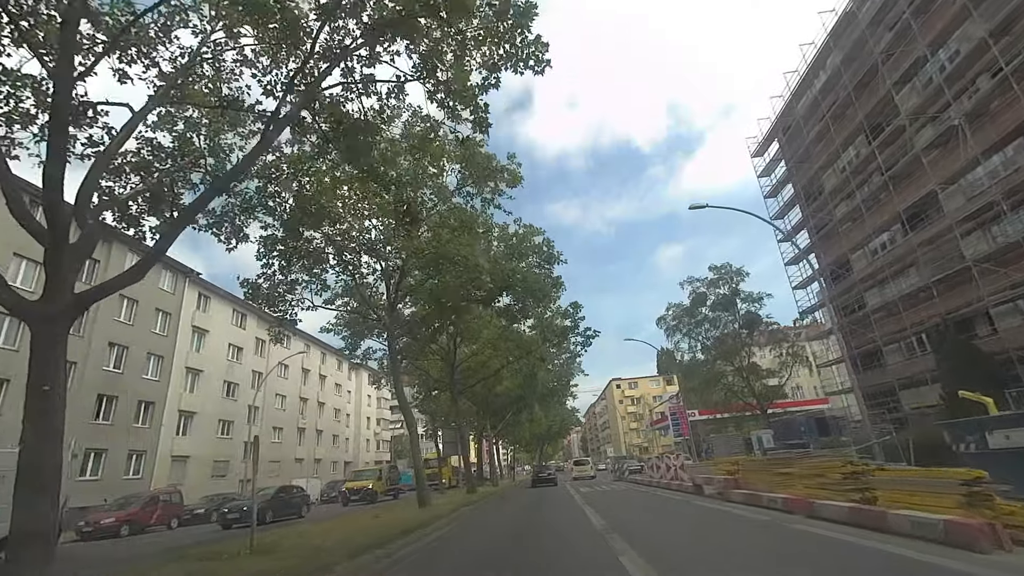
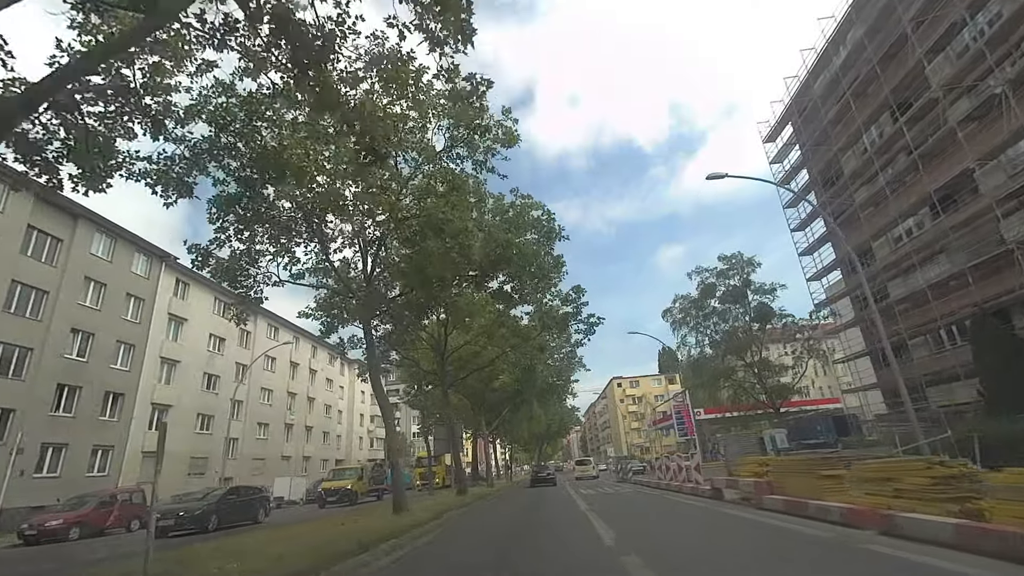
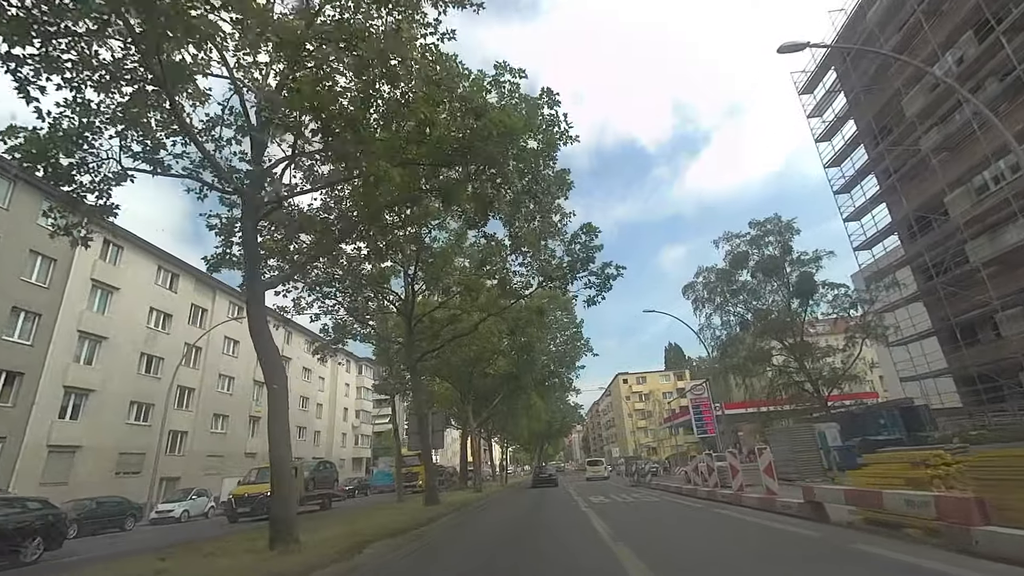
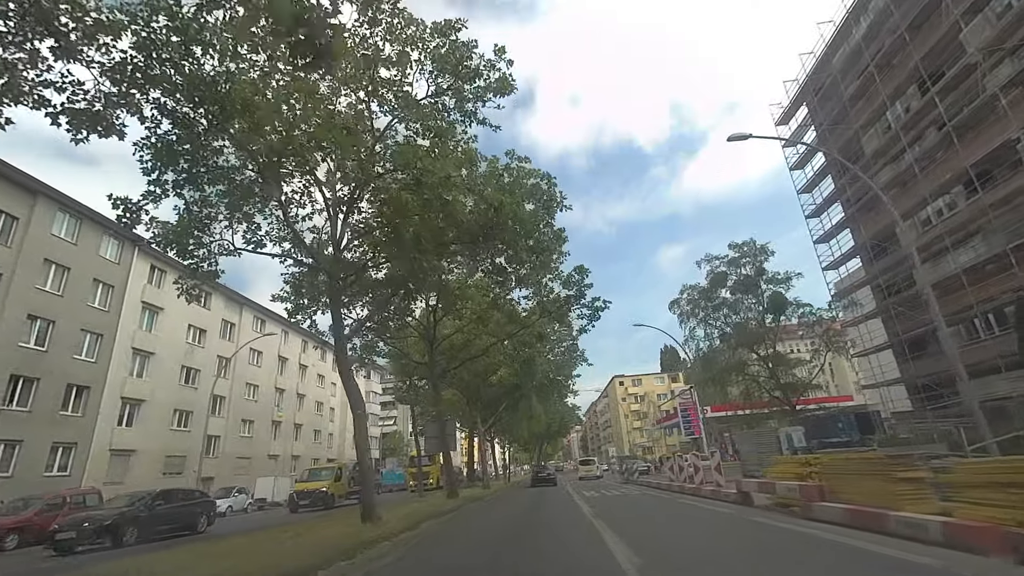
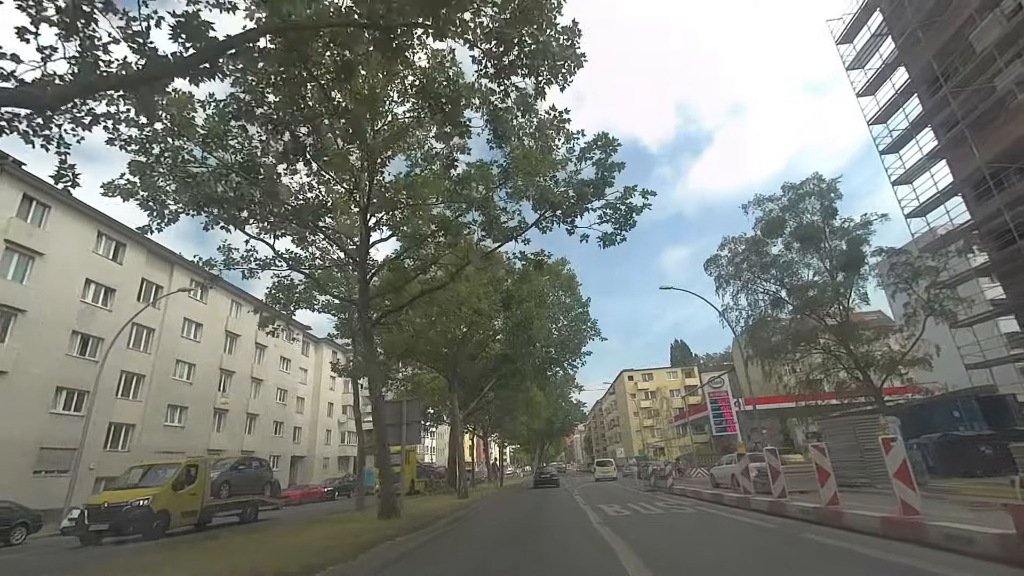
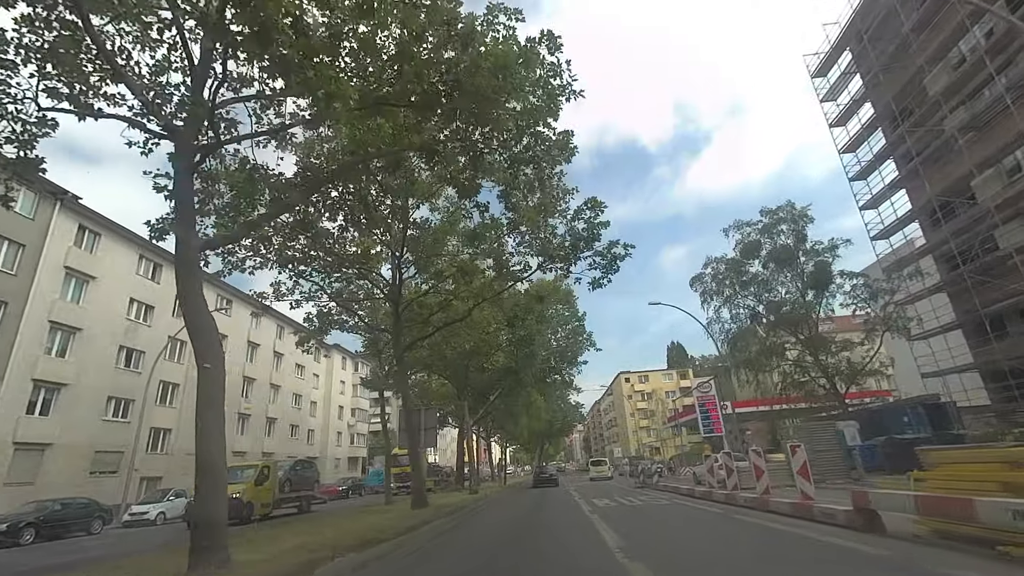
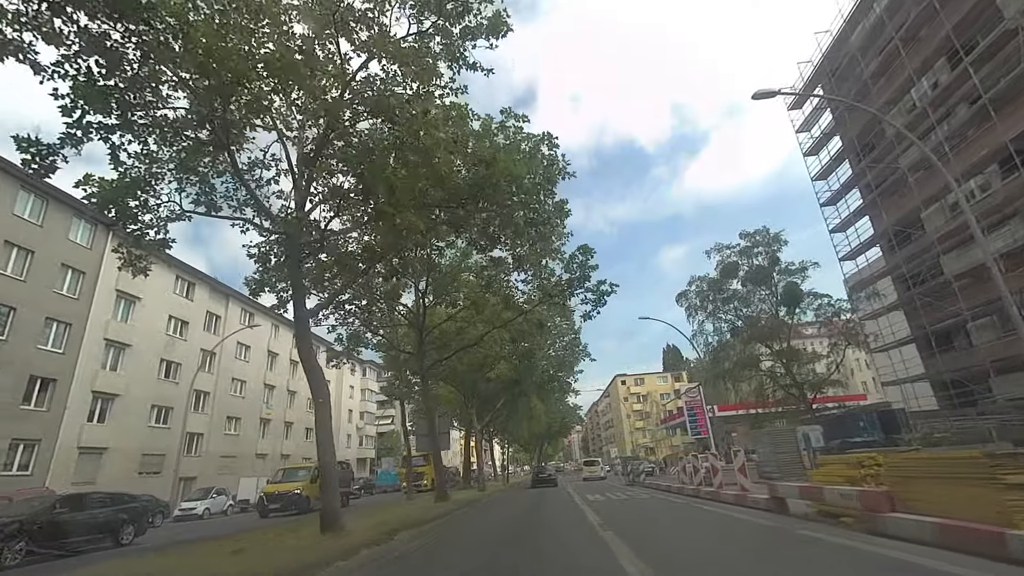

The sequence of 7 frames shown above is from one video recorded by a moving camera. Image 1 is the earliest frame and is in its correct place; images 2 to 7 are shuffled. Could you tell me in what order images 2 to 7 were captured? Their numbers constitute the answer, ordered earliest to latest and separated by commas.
2, 4, 7, 3, 6, 5
